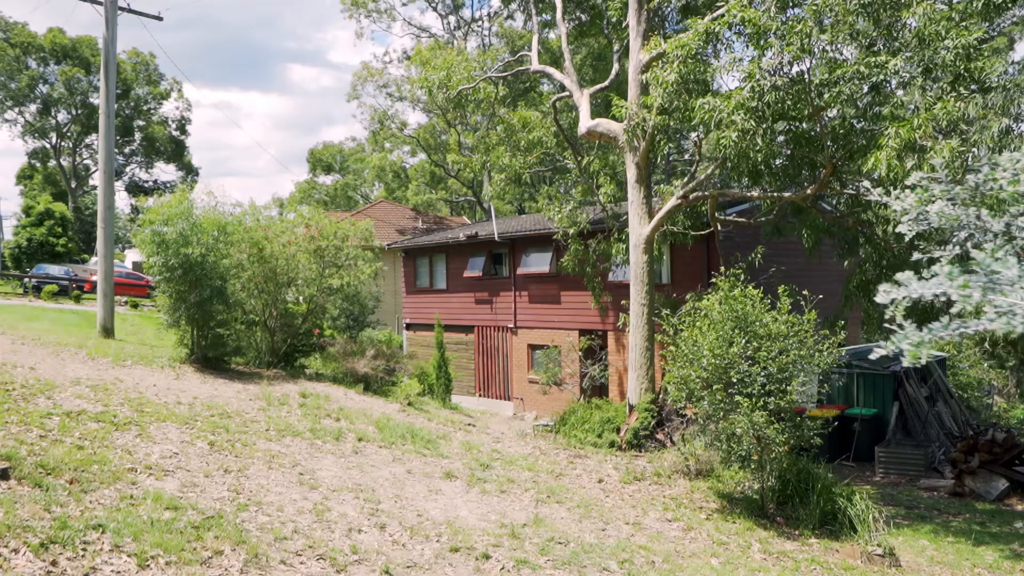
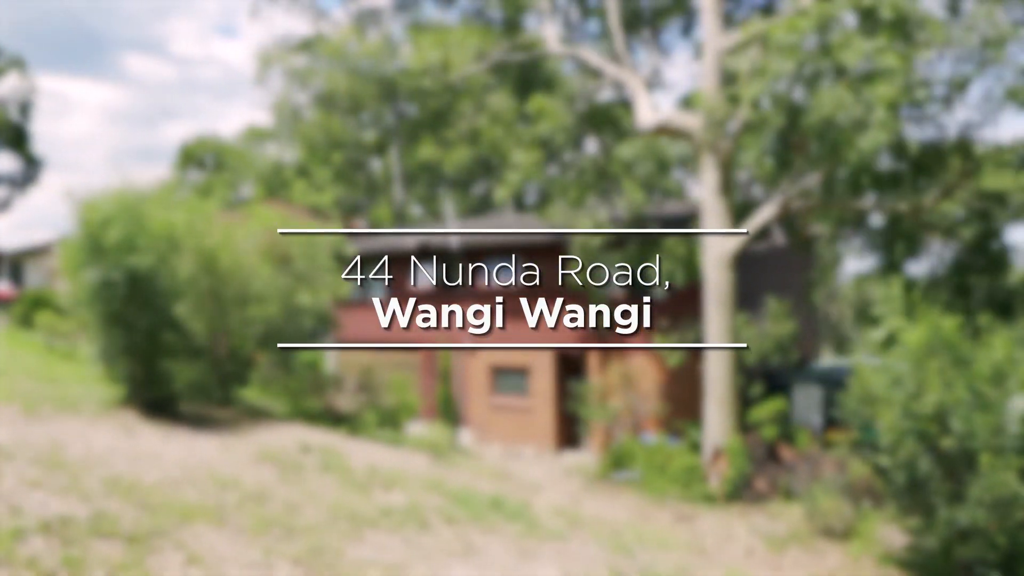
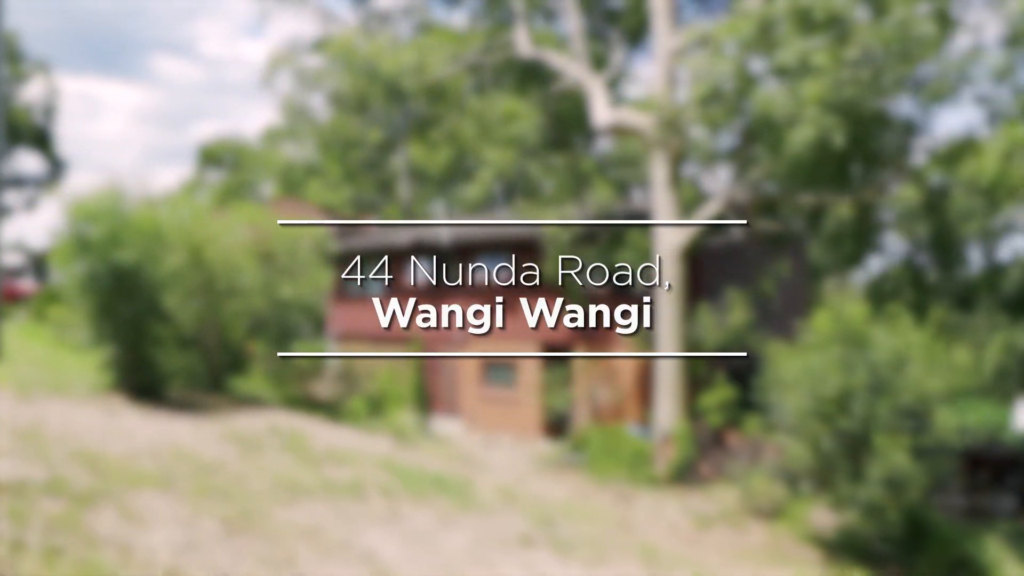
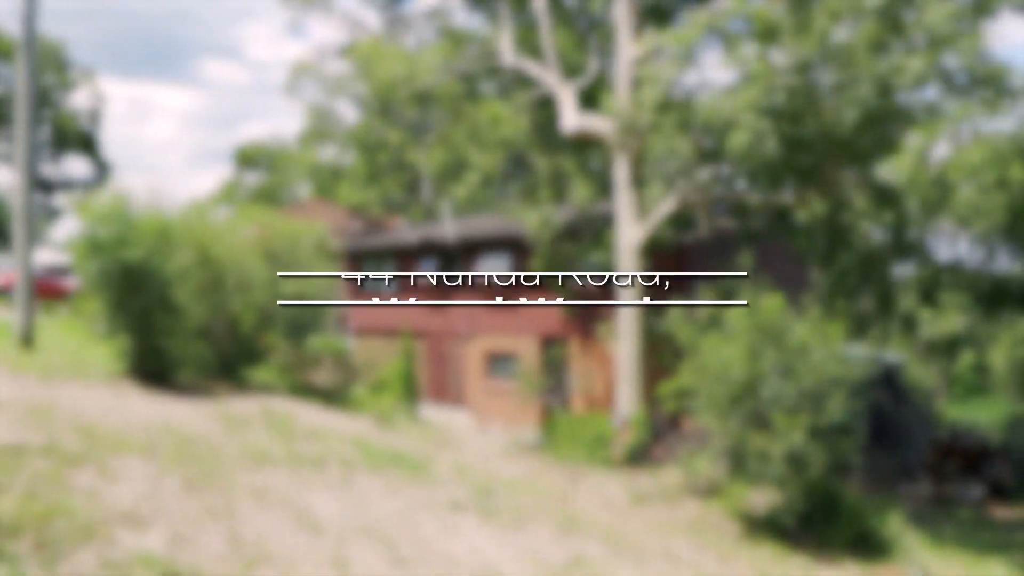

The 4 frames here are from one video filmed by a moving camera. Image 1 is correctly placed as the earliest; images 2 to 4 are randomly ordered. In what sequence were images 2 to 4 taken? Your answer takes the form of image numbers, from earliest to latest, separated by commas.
4, 3, 2
